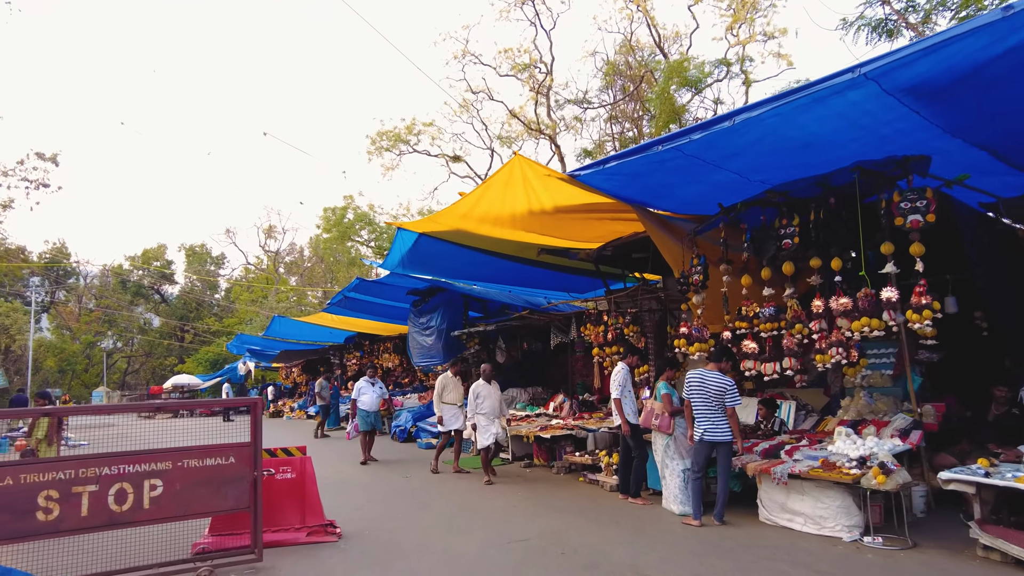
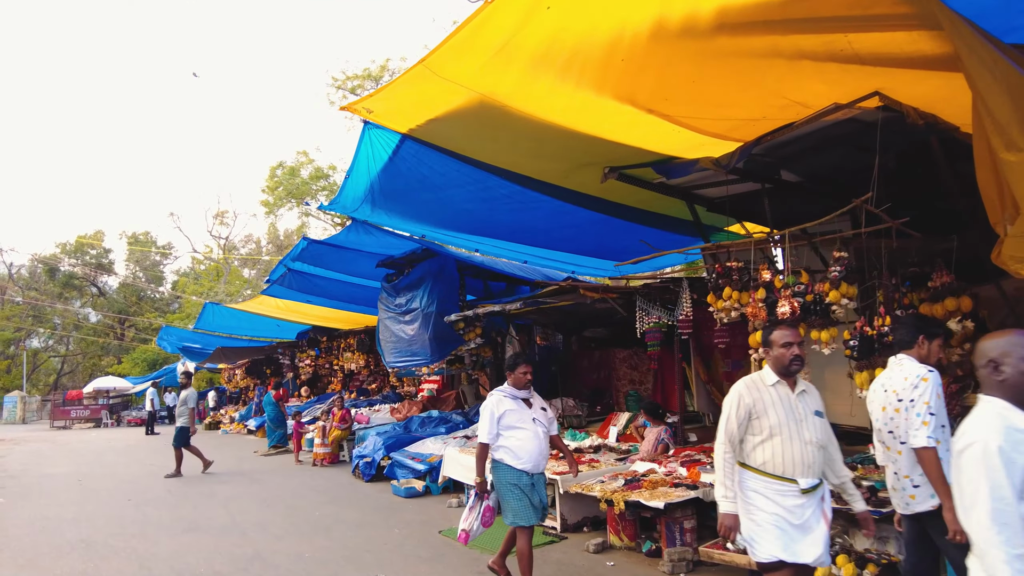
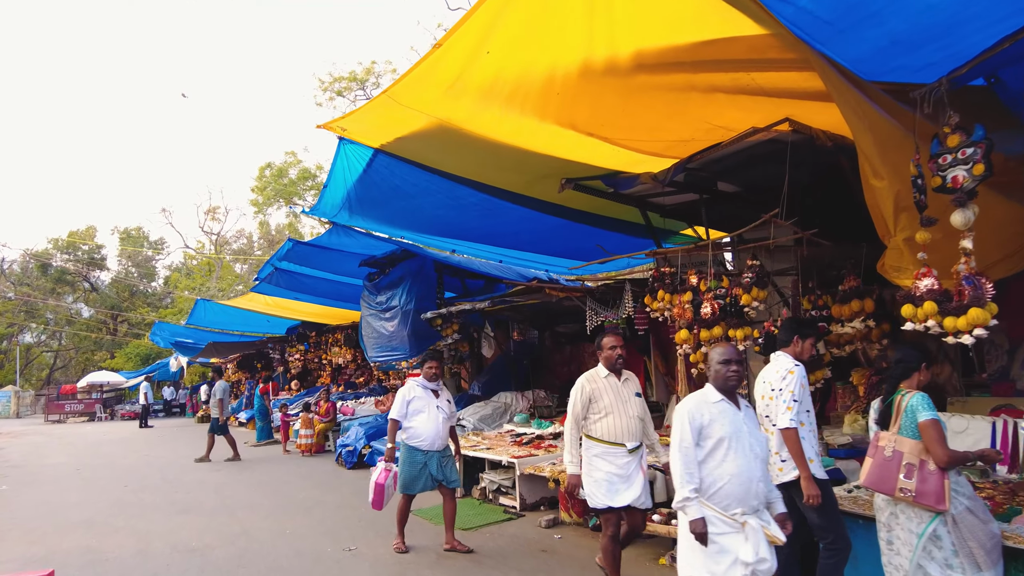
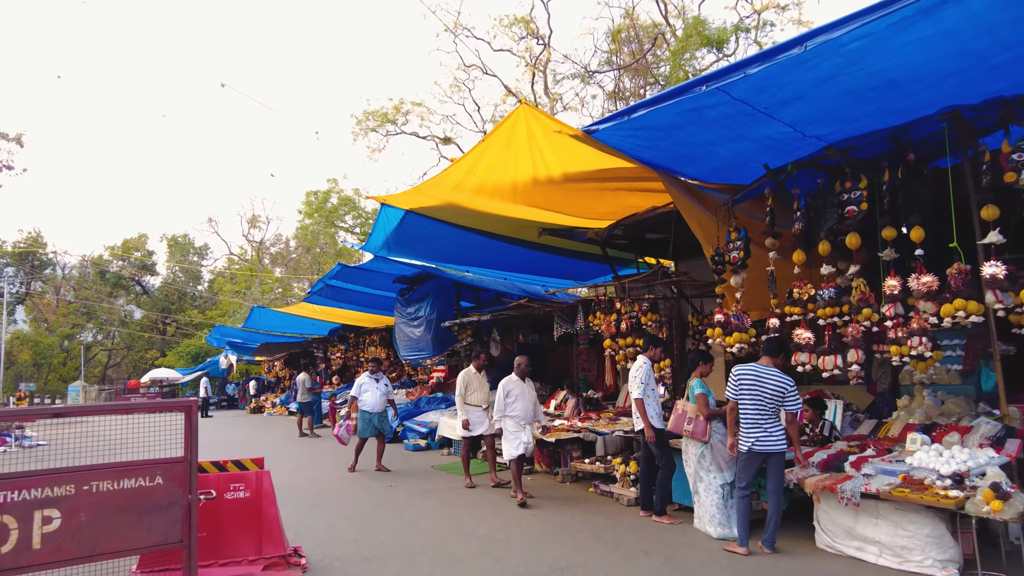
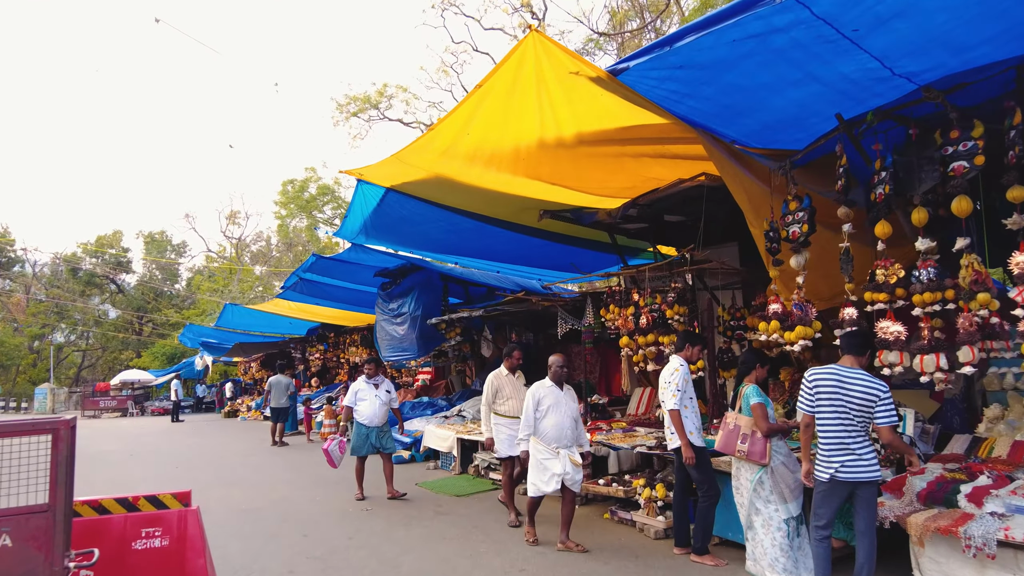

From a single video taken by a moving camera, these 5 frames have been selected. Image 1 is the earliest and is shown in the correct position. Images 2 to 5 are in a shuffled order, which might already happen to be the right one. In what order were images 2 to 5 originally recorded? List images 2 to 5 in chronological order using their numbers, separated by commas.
4, 5, 3, 2
